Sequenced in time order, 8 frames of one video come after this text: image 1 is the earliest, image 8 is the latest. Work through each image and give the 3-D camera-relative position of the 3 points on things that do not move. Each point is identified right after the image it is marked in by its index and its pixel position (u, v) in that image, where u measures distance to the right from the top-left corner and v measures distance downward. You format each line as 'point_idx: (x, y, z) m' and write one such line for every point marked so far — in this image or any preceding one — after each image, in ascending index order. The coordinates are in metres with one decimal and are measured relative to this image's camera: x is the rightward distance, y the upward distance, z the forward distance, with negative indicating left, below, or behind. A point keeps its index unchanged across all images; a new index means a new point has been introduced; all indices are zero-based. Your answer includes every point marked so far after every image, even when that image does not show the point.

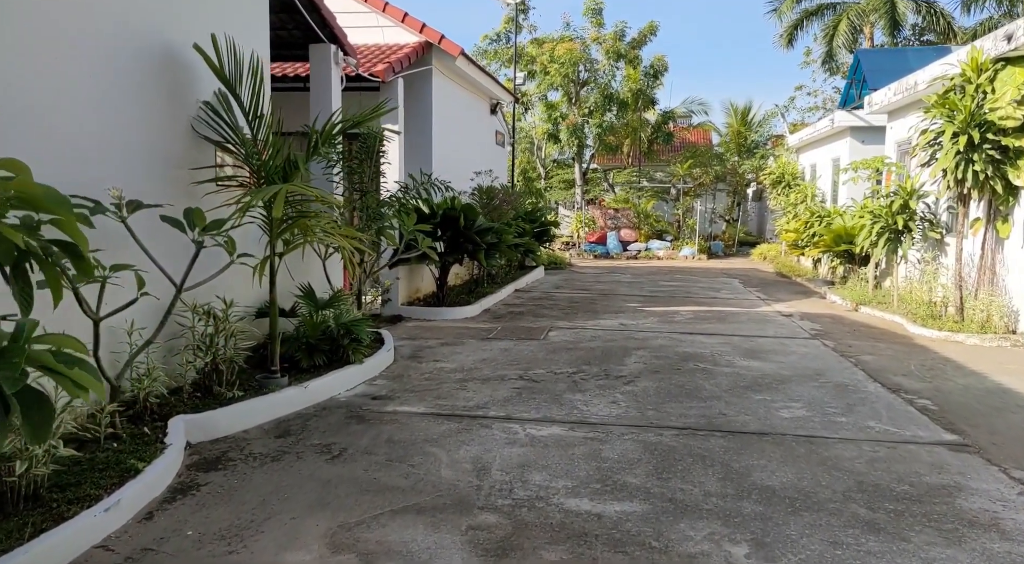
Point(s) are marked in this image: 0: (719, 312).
0: (+2.6, -0.4, +9.7) m
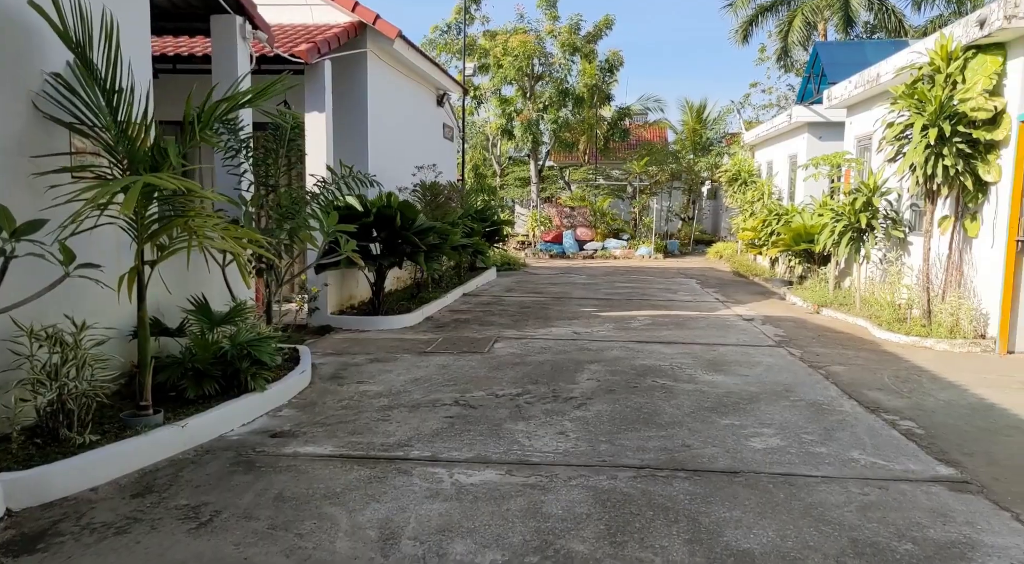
0: (+2.0, -0.4, +9.1) m
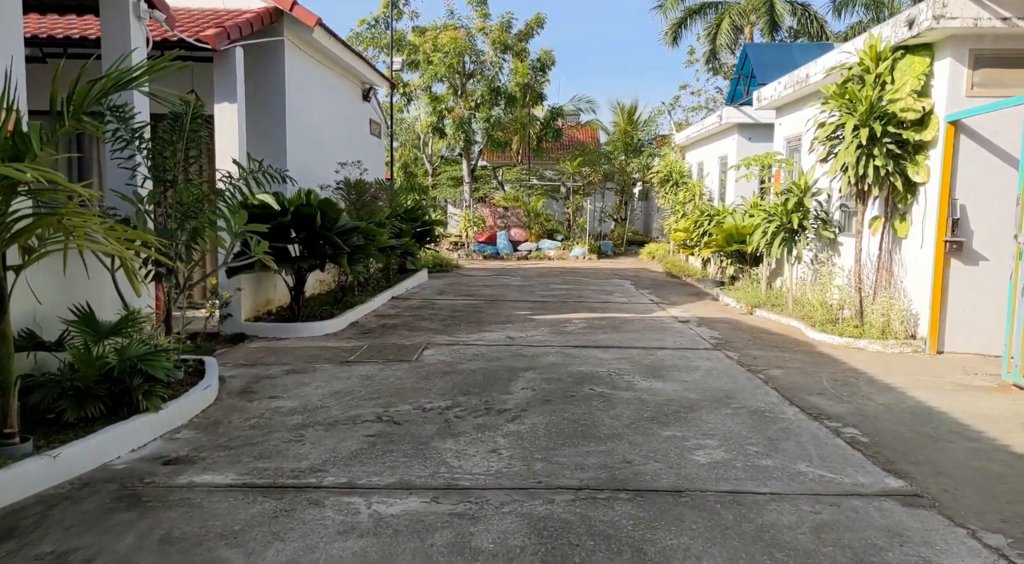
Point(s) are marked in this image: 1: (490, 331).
0: (+1.2, -0.4, +8.9) m
1: (-0.2, -0.5, +8.0) m
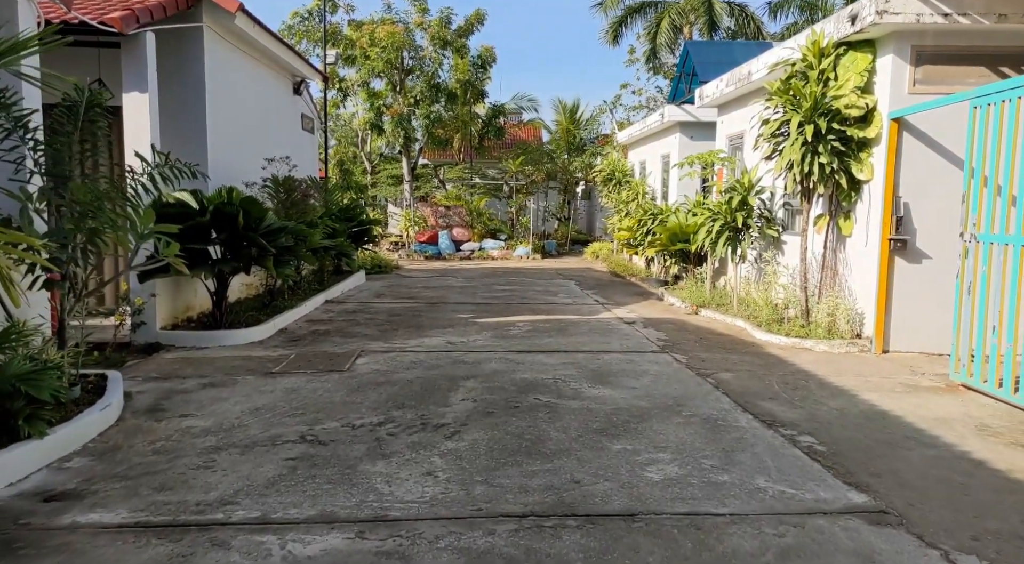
0: (+0.5, -0.4, +8.6) m
1: (-0.8, -0.5, +7.6) m
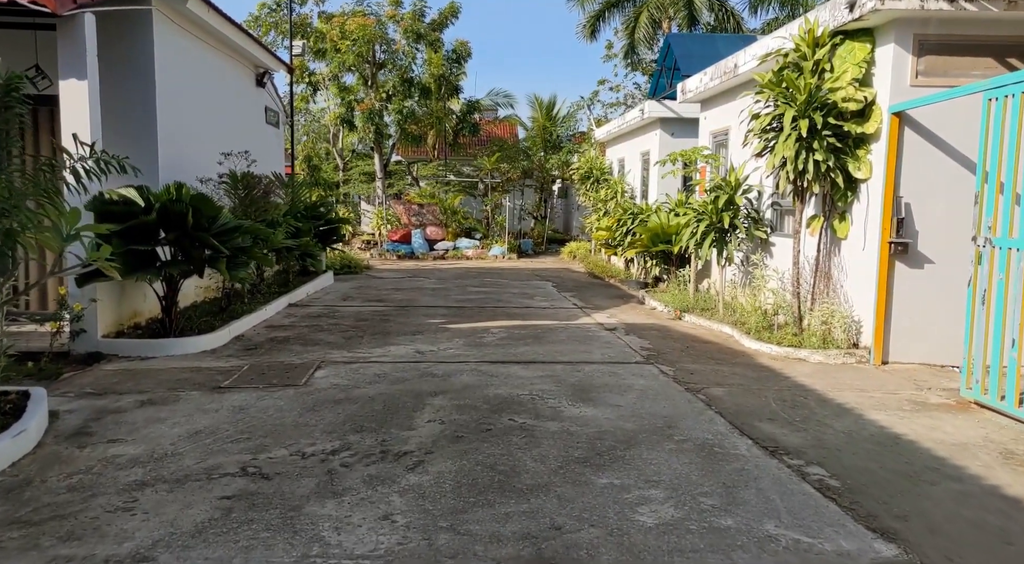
0: (+0.2, -0.5, +8.1) m
1: (-1.1, -0.6, +7.0) m
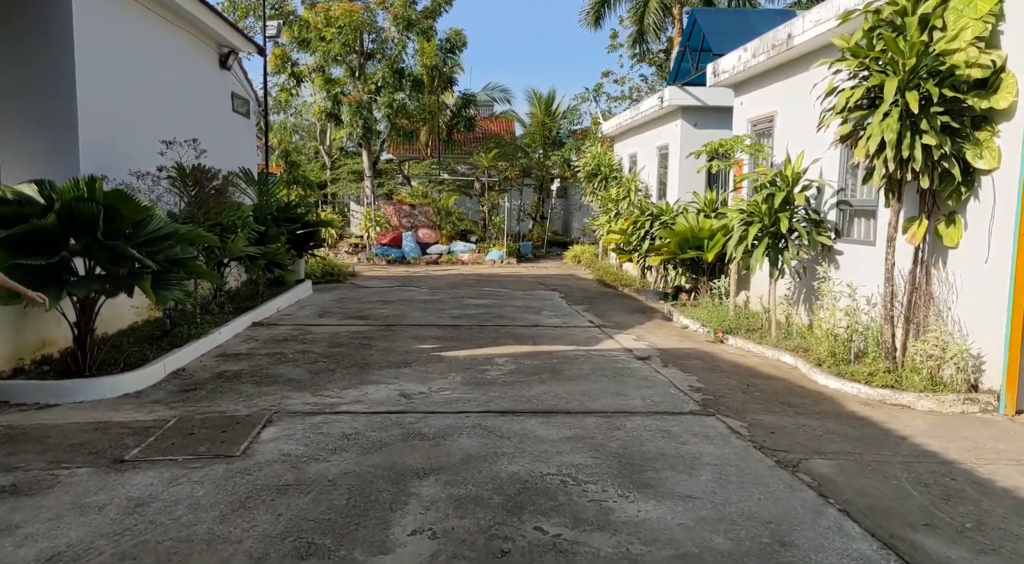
0: (+0.3, -0.6, +6.6) m
1: (-1.0, -0.7, +5.5) m
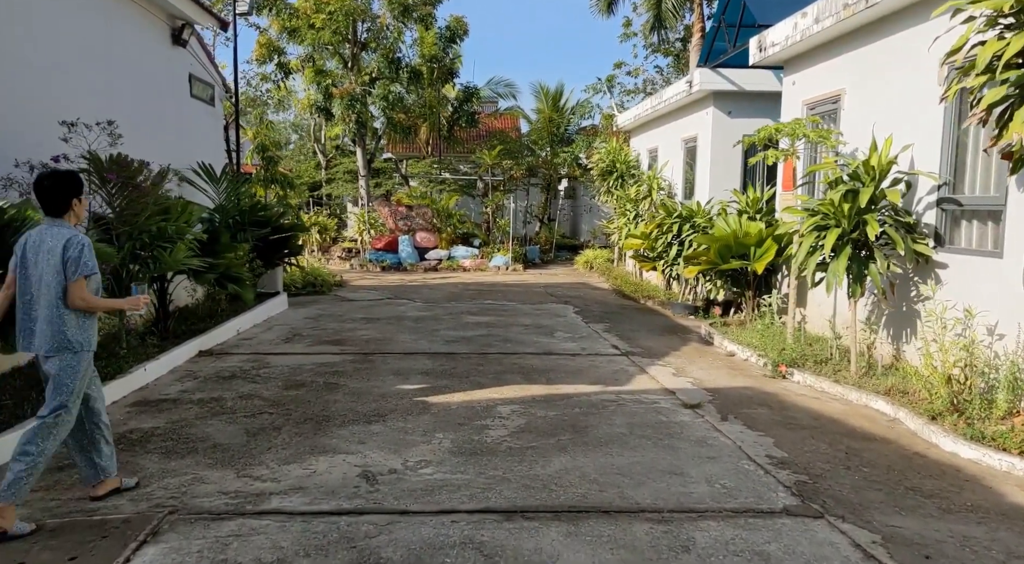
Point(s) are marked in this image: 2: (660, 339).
0: (+0.4, -0.8, +5.0) m
1: (-0.9, -0.9, +3.9) m
2: (+1.5, -0.6, +7.7) m
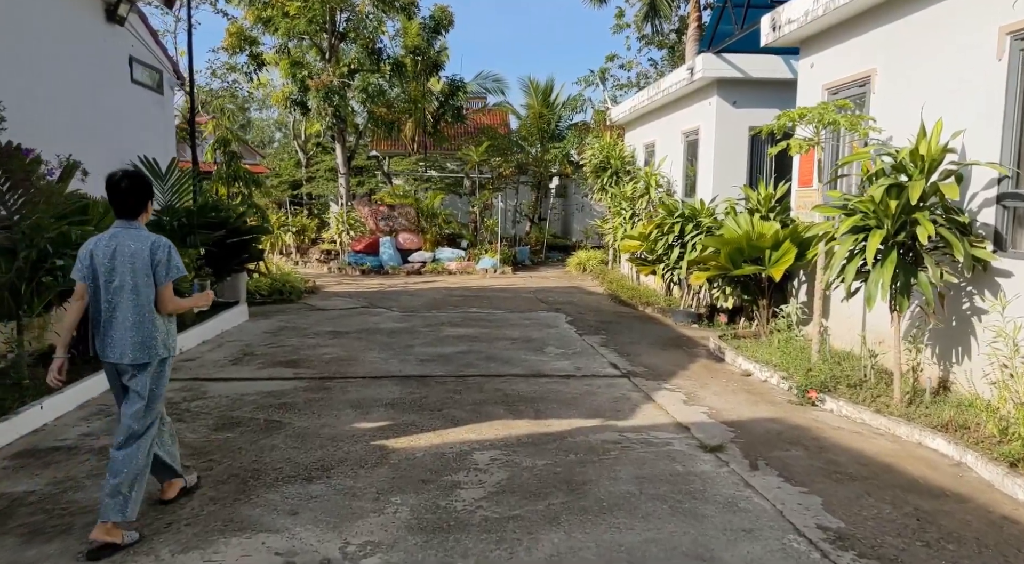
0: (+0.3, -0.9, +4.1) m
1: (-1.0, -1.0, +3.0) m
2: (+1.4, -0.7, +6.8) m
